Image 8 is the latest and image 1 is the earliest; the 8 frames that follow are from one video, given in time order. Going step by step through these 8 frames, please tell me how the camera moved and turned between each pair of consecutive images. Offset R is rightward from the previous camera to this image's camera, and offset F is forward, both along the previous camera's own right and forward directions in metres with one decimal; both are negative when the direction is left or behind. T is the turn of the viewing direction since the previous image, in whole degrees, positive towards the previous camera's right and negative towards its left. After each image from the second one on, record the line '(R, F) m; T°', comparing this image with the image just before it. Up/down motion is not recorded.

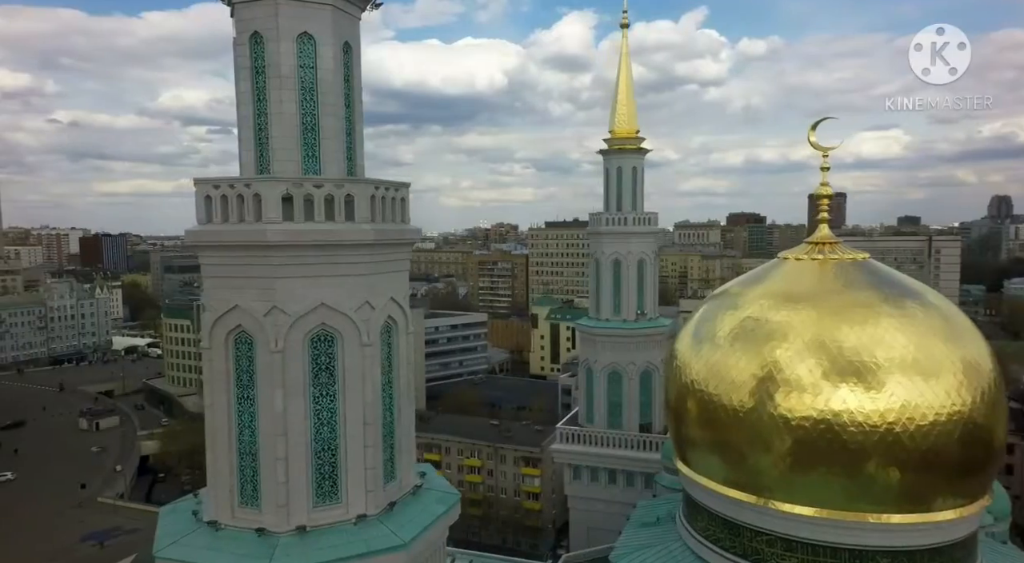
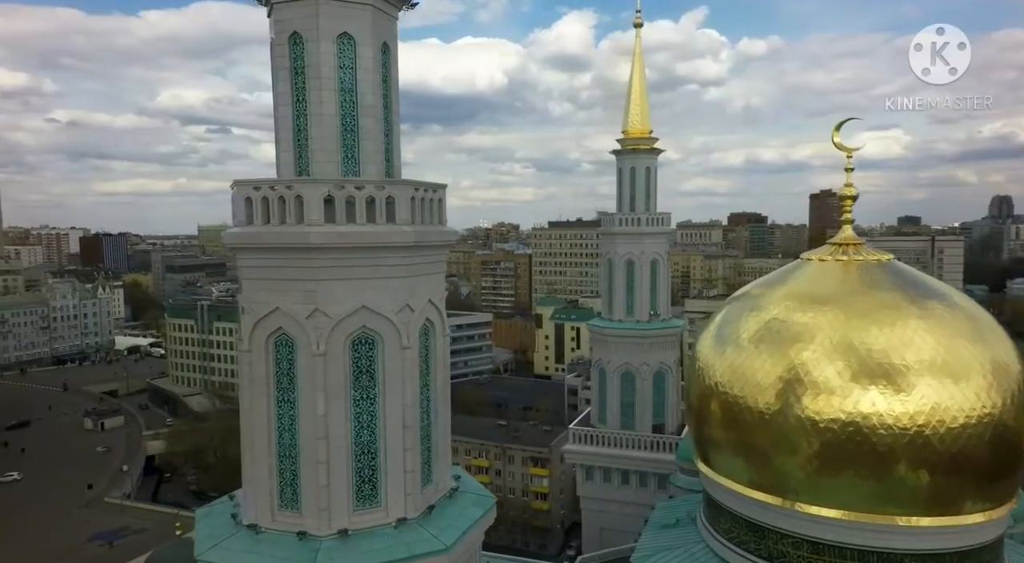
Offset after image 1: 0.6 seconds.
(-0.2, 0.0) m; 0°
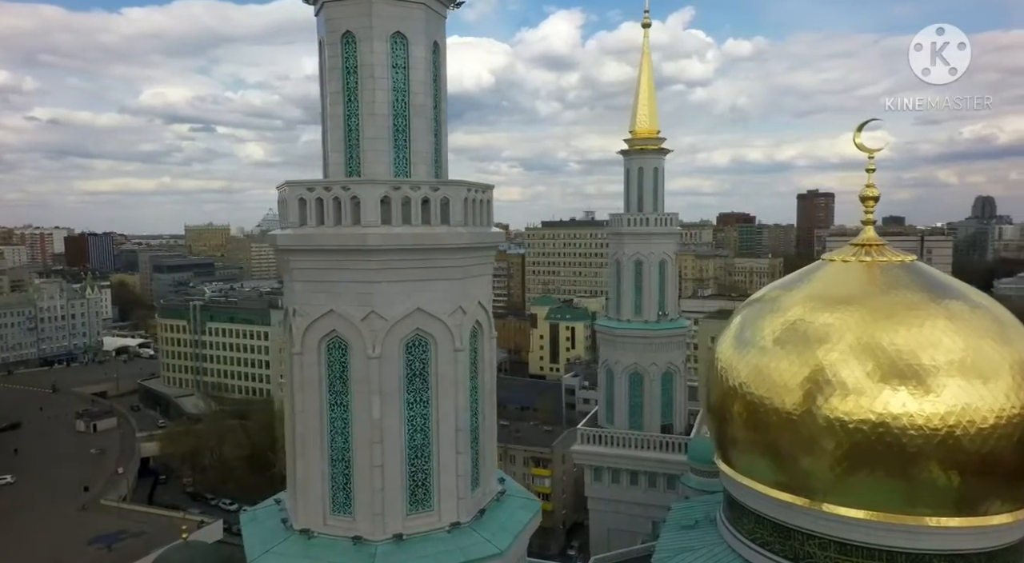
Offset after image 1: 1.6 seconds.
(-0.4, 0.0) m; +1°
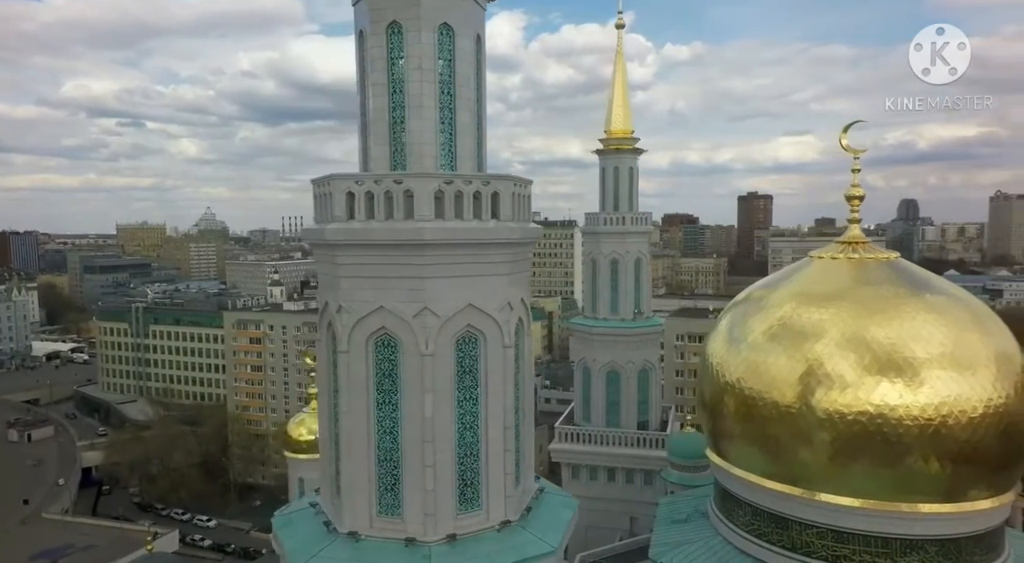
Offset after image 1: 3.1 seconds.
(-0.6, +0.1) m; +5°
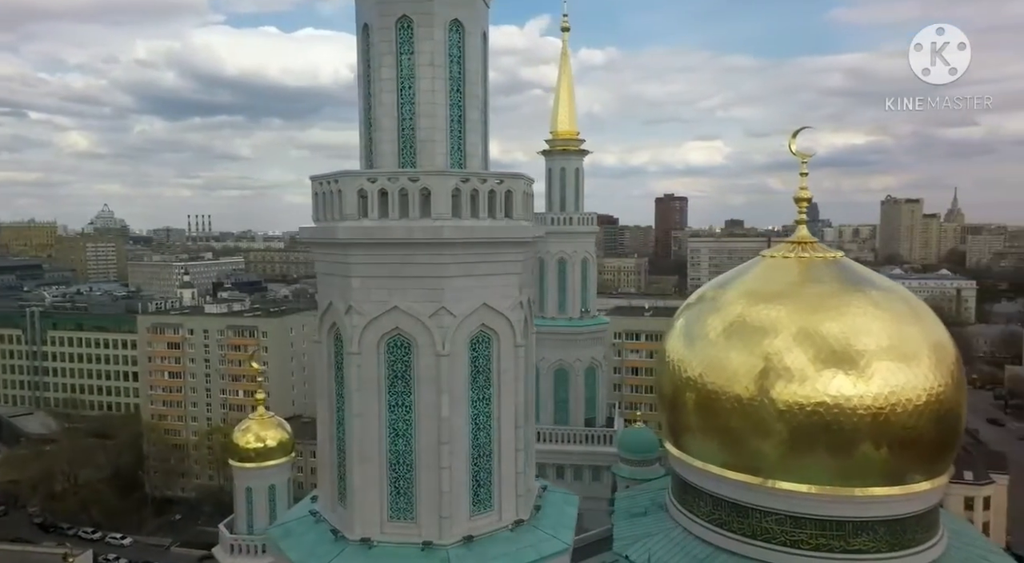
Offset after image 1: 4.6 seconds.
(-0.5, 0.0) m; +7°
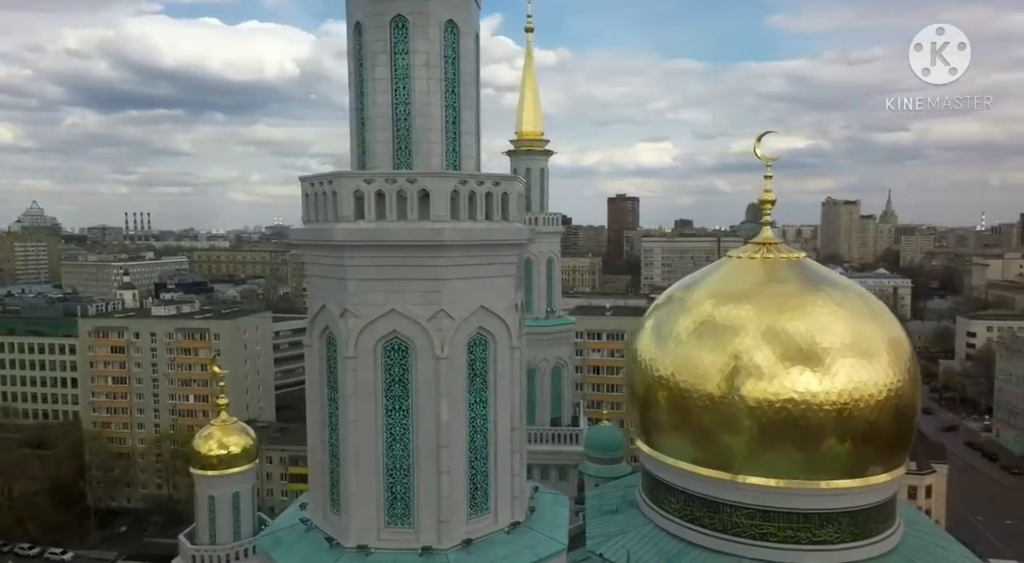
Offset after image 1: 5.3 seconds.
(-0.2, 0.0) m; +4°
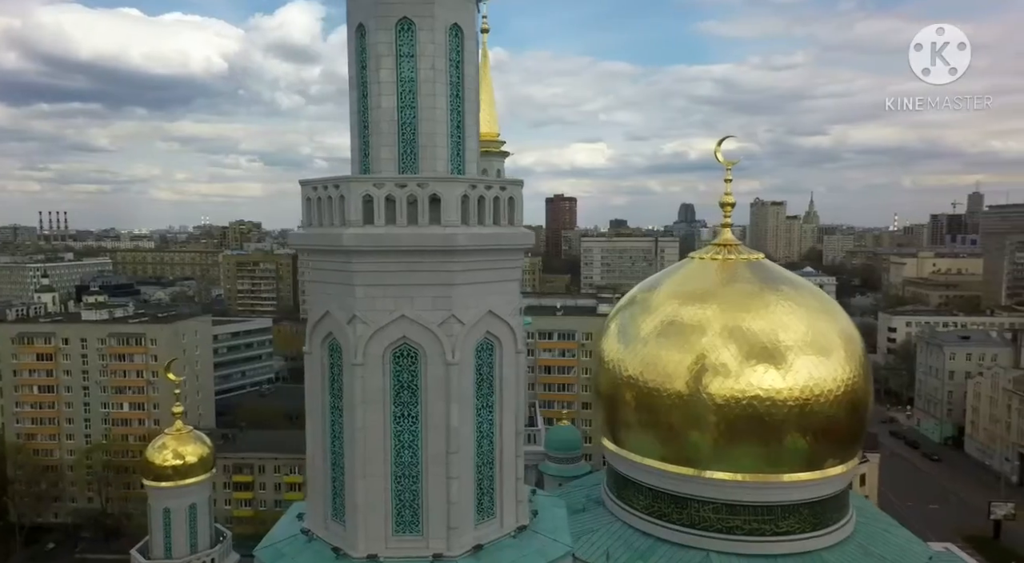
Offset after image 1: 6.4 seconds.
(-0.4, 0.0) m; +5°
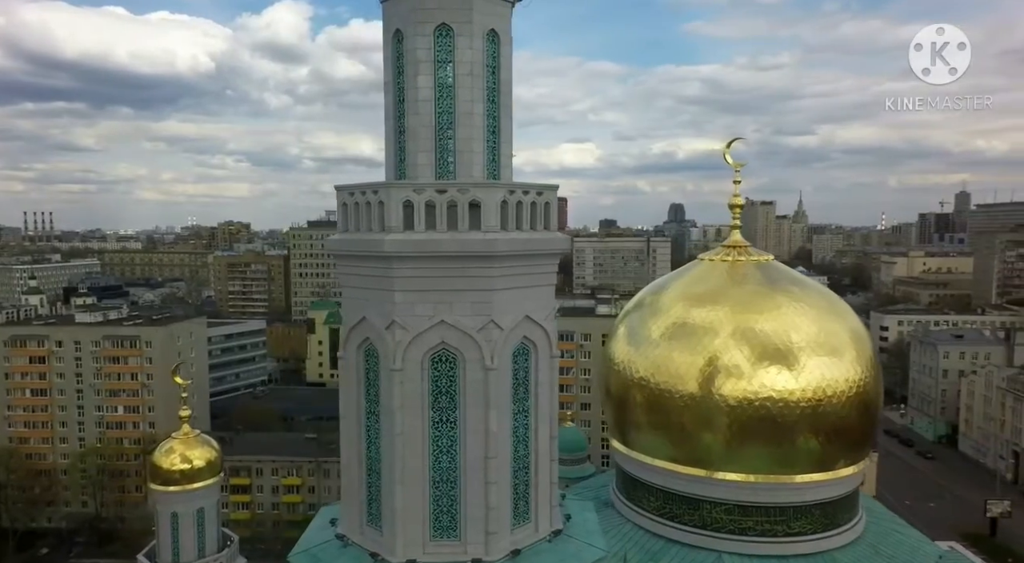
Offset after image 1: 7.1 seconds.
(-0.3, 0.0) m; +1°
